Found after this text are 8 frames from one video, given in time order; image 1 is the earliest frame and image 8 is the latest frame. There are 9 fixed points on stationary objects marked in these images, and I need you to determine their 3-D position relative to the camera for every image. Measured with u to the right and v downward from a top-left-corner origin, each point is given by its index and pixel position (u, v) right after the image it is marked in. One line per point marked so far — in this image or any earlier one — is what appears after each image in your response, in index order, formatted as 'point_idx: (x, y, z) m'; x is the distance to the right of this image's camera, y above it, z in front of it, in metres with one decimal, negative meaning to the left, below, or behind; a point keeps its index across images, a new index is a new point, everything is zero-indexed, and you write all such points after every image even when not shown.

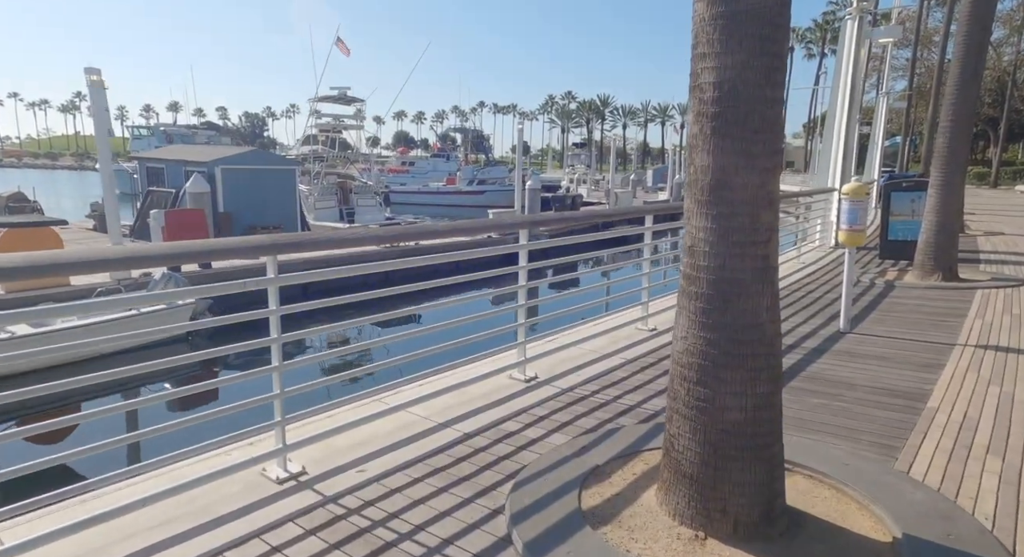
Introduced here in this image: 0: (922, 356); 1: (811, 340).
0: (+2.9, -0.6, +4.5) m
1: (+2.4, -0.5, +5.1) m
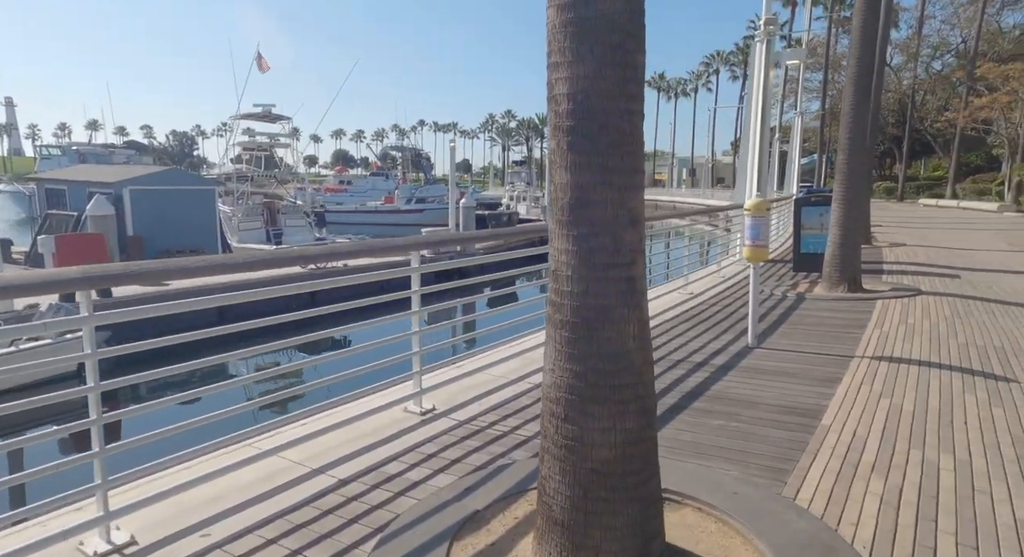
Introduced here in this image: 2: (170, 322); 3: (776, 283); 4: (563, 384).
0: (+2.2, -0.7, +4.6) m
1: (+1.7, -0.6, +5.1) m
2: (-6.8, -0.8, +12.7) m
3: (+4.3, -0.1, +10.3) m
4: (+0.1, -0.3, +1.8) m
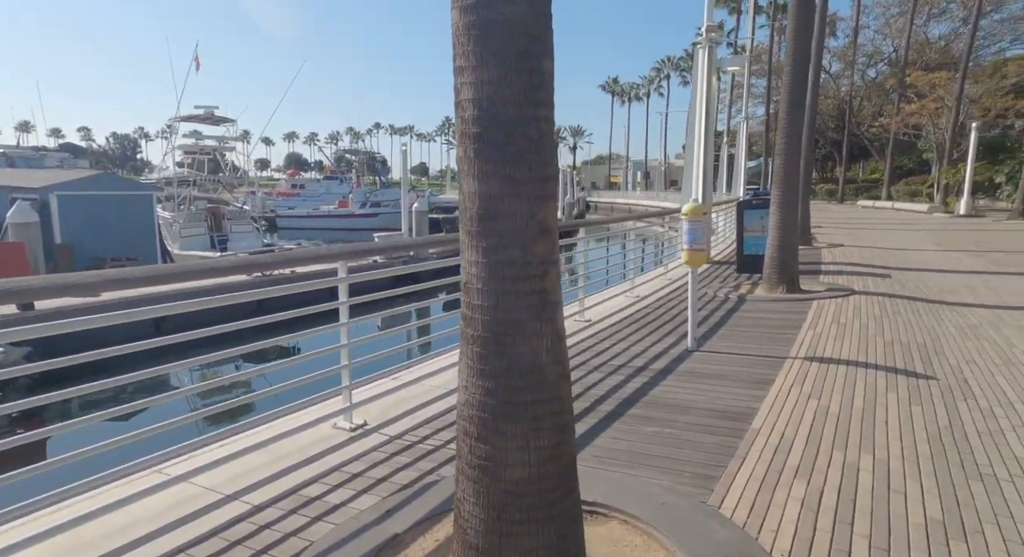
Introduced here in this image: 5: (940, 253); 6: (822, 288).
0: (+1.8, -0.7, +4.6) m
1: (+1.2, -0.7, +5.1) m
2: (-7.8, -1.0, +12.1) m
3: (+3.4, -0.1, +10.5) m
4: (-0.1, -0.3, +1.8) m
5: (+10.8, +0.7, +16.0) m
6: (+4.7, -0.1, +9.6) m
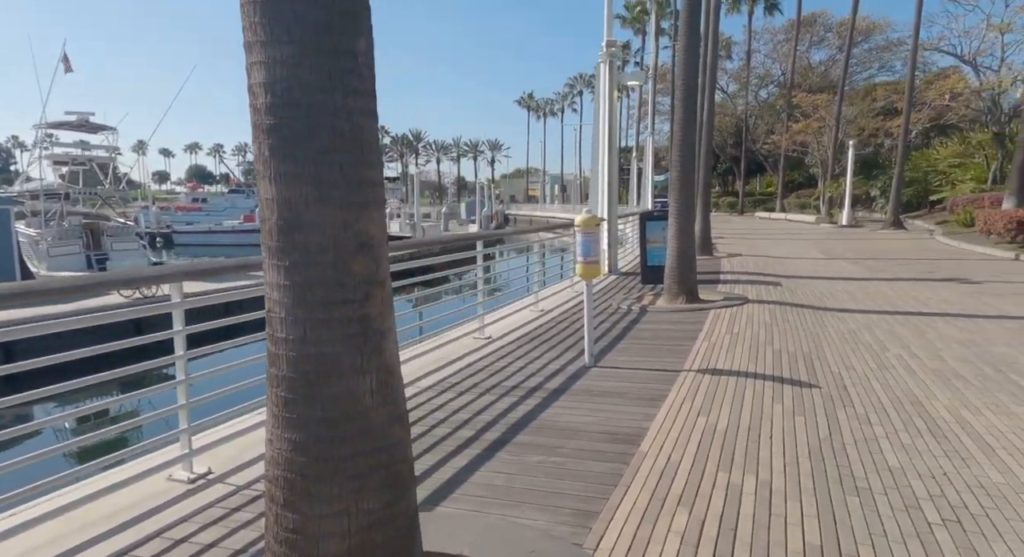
0: (+1.0, -0.8, +4.5) m
1: (+0.3, -0.8, +4.9) m
2: (-9.5, -1.5, +10.6) m
3: (+1.8, -0.3, +10.5) m
4: (-0.5, -0.4, +1.4) m
5: (+8.3, +0.5, +17.0) m
6: (+3.2, -0.3, +9.8) m
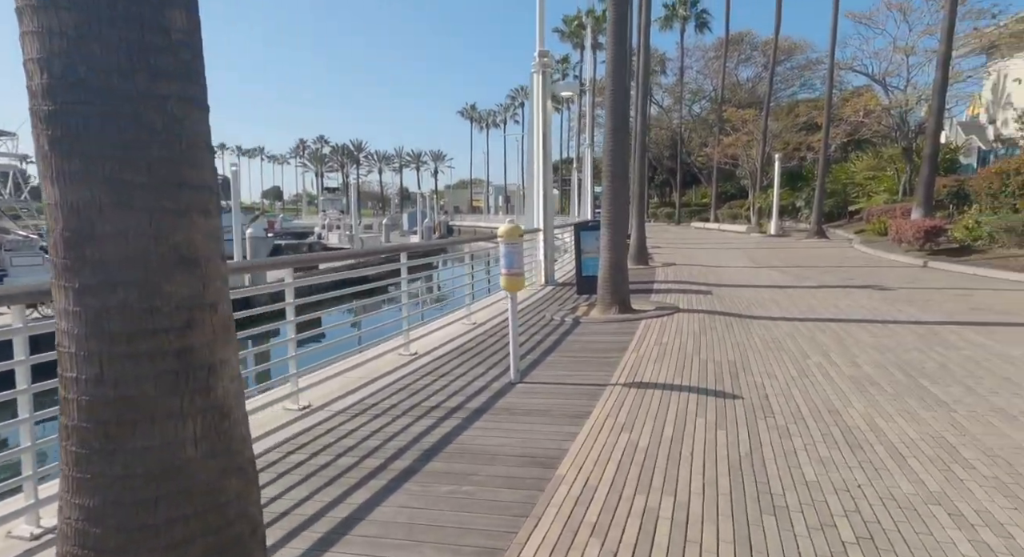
0: (+0.4, -0.9, +4.4) m
1: (-0.3, -0.9, +4.7) m
2: (-10.6, -1.8, +9.5) m
3: (+0.7, -0.5, +10.5) m
4: (-0.8, -0.5, +1.2) m
5: (+6.6, +0.3, +17.5) m
6: (+2.1, -0.4, +9.9) m
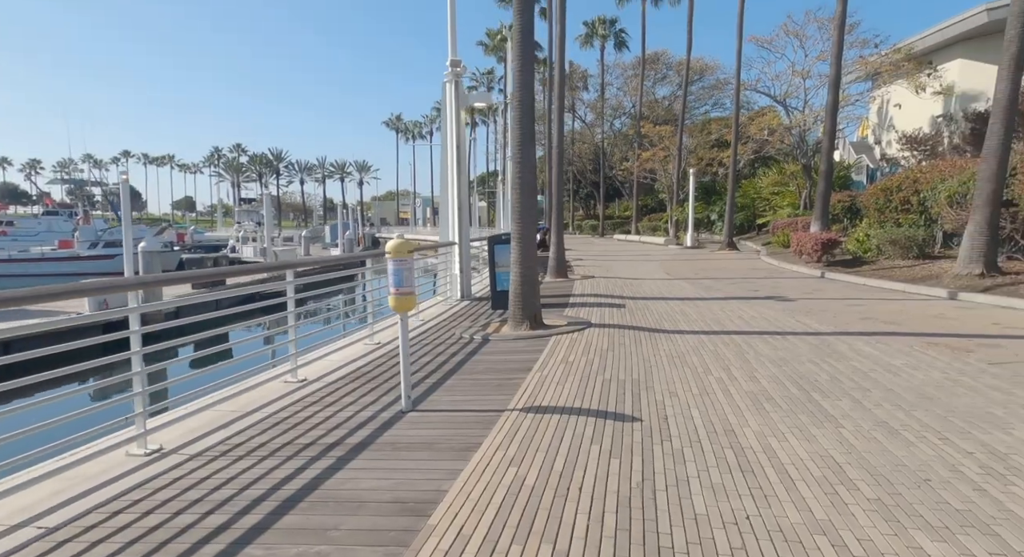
0: (-0.3, -1.0, +4.1) m
1: (-1.0, -1.0, +4.3) m
2: (-11.8, -2.1, +7.9) m
3: (-0.7, -0.7, +10.2) m
4: (-1.1, -0.5, +0.8) m
5: (+4.3, -0.1, +17.8) m
6: (+0.7, -0.7, +9.8) m
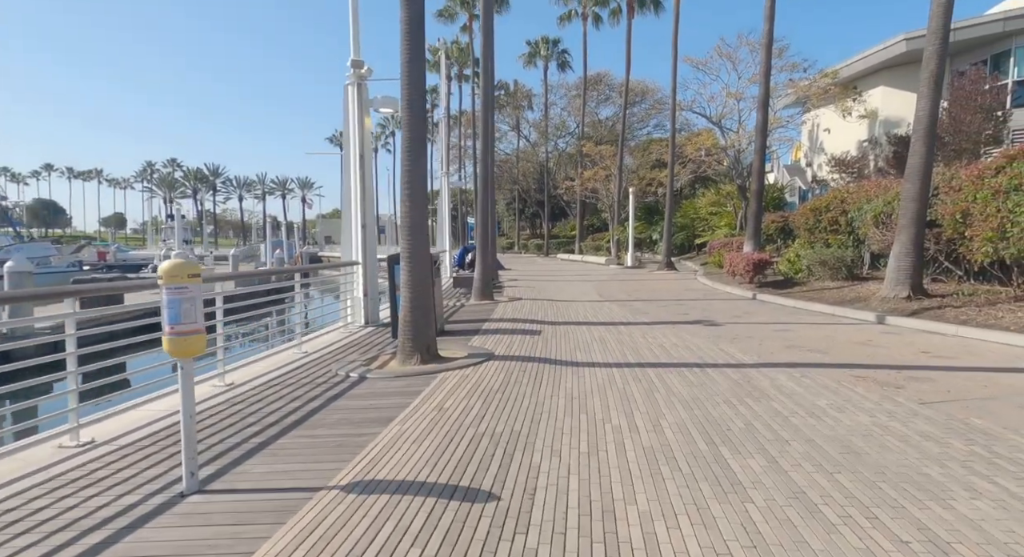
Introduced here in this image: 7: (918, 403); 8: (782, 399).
0: (-1.3, -1.2, +2.9) m
1: (-2.0, -1.2, +3.1) m
2: (-13.1, -2.4, +5.7) m
3: (-2.2, -1.1, +9.0) m
4: (-1.8, -0.6, -0.4) m
5: (+2.2, -0.7, +17.0) m
6: (-0.7, -1.0, +8.7) m
7: (+3.7, -1.1, +5.8) m
8: (+2.6, -1.2, +6.1) m
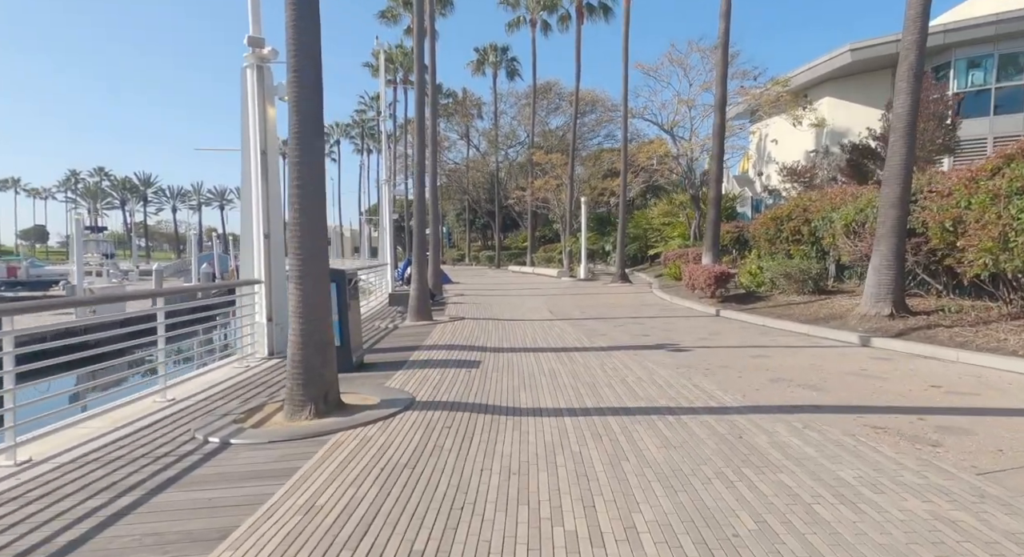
0: (-1.6, -1.4, +1.0) m
1: (-2.4, -1.4, +1.2) m
2: (-13.6, -2.7, +3.0) m
3: (-3.0, -1.4, +7.0) m
4: (-2.0, -0.8, -2.3) m
5: (+0.8, -1.1, +15.4) m
6: (-1.5, -1.3, +6.8) m
7: (+3.1, -1.3, +4.3) m
8: (+2.0, -1.3, +4.5) m
